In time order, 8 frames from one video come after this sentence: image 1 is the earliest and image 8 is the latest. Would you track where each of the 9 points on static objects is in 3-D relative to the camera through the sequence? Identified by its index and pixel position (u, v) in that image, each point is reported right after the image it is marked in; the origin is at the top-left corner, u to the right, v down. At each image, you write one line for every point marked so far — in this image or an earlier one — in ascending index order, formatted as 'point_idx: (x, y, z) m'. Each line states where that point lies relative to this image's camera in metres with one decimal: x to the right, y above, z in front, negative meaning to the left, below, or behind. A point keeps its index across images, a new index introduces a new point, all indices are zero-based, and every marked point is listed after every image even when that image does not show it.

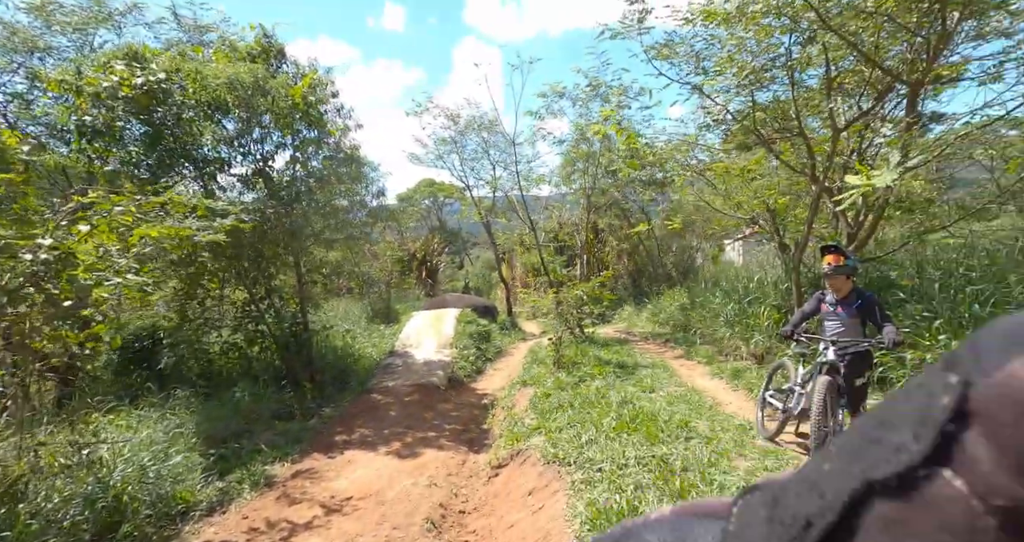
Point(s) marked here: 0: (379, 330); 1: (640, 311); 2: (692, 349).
0: (-2.9, -1.3, +11.8) m
1: (+3.5, -1.1, +14.7) m
2: (+3.3, -1.4, +9.7) m
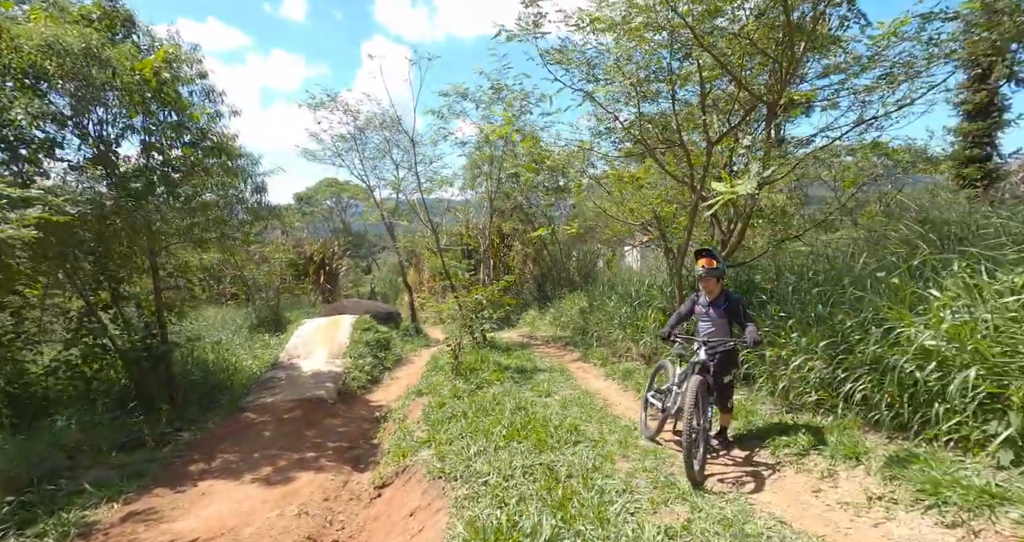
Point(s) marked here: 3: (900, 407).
0: (-5.0, -1.4, +11.0) m
1: (+0.9, -1.2, +14.8) m
2: (+1.4, -1.5, +9.9) m
3: (+2.7, -0.9, +3.8) m
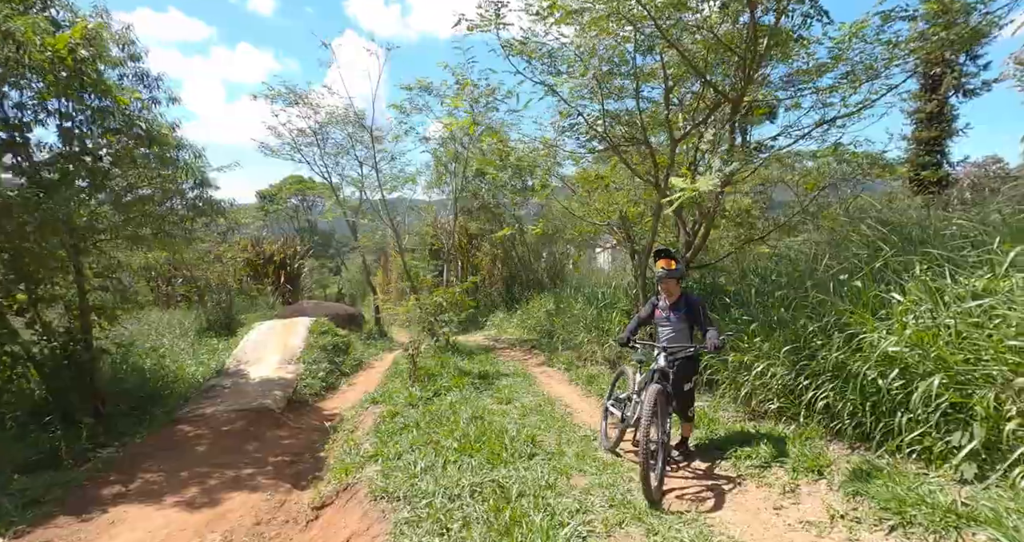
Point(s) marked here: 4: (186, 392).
0: (-5.8, -1.5, +10.4) m
1: (-0.1, -1.2, +14.6) m
2: (+0.8, -1.5, +9.6) m
3: (+2.4, -1.0, +3.6) m
4: (-4.8, -1.8, +7.9) m
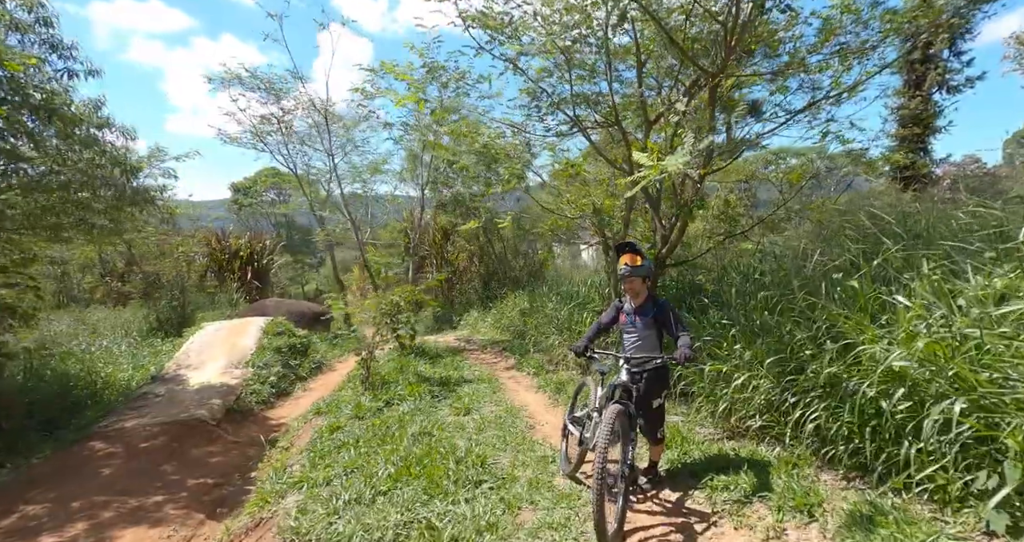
0: (-6.3, -1.4, +9.7) m
1: (-0.7, -1.1, +13.9) m
2: (+0.2, -1.5, +9.0) m
3: (+2.0, -1.0, +3.0) m
4: (-5.3, -1.7, +7.1) m
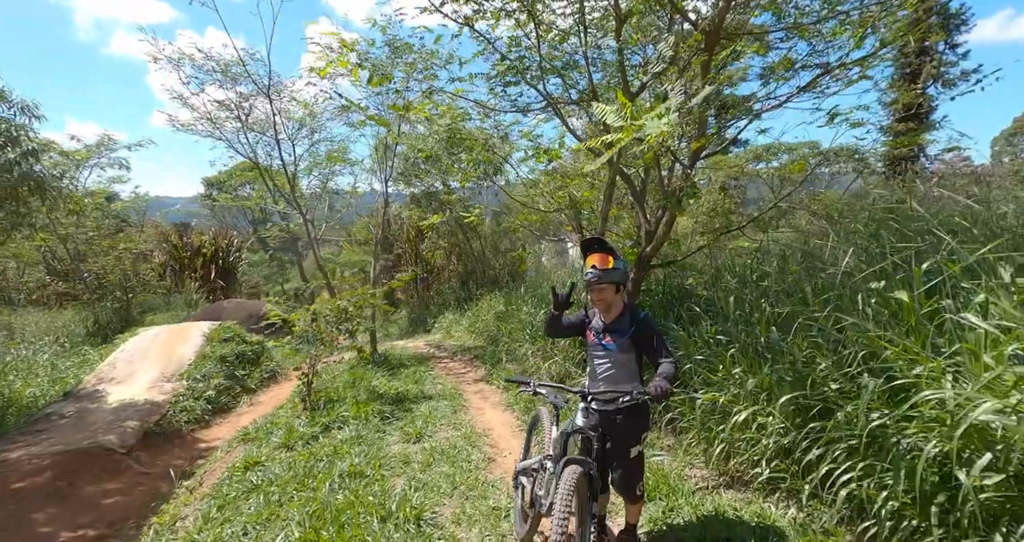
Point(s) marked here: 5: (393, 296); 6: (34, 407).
0: (-6.8, -1.4, +8.6) m
1: (-1.3, -1.1, +13.0) m
2: (-0.2, -1.5, +8.1) m
3: (+1.6, -1.0, +2.1) m
4: (-5.8, -1.7, +6.1) m
5: (-3.5, -0.7, +15.8) m
6: (-6.0, -1.7, +6.7) m
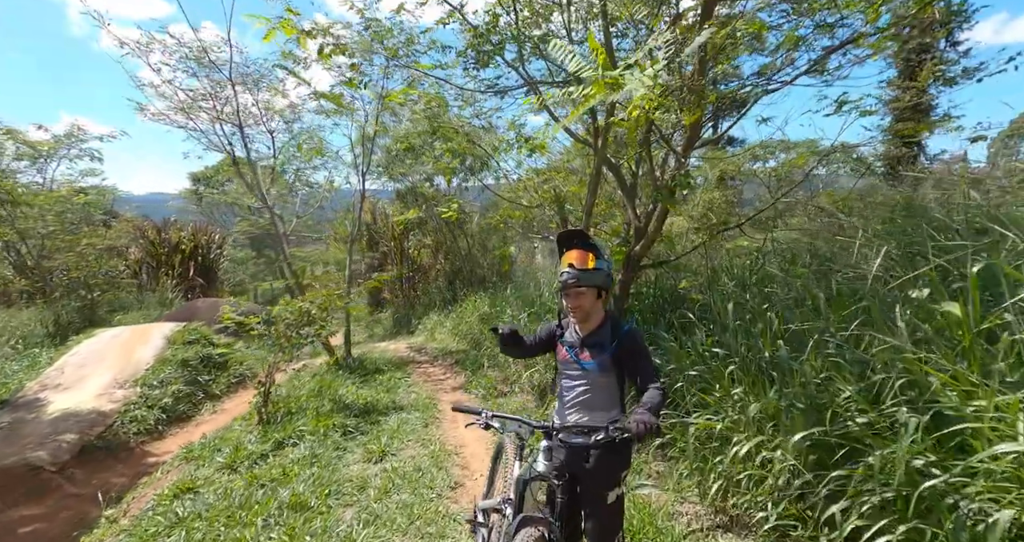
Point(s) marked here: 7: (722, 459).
0: (-7.1, -1.3, +8.0) m
1: (-1.6, -1.1, +12.4) m
2: (-0.5, -1.5, +7.5) m
3: (+1.4, -1.0, +1.6) m
4: (-6.0, -1.7, +5.5) m
5: (-3.8, -0.7, +15.3) m
6: (-6.2, -1.7, +6.1) m
7: (+1.1, -1.0, +2.9) m
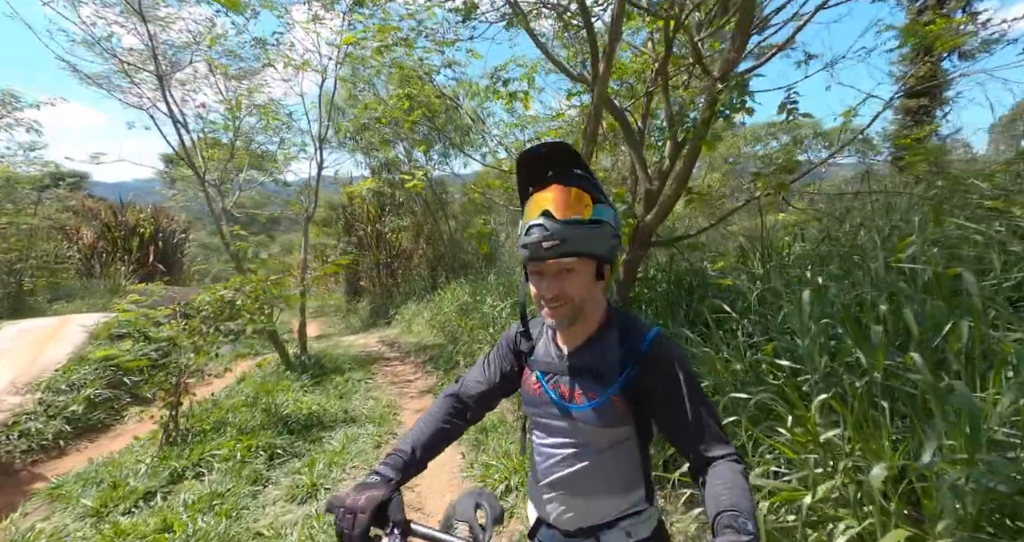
0: (-7.3, -1.1, +6.7) m
1: (-1.9, -0.8, +11.2) m
2: (-0.7, -1.3, +6.4) m
3: (+1.3, -0.9, +0.5) m
4: (-6.2, -1.5, +4.3) m
5: (-4.2, -0.3, +14.0) m
6: (-6.4, -1.5, +4.8) m
7: (+0.9, -0.9, +1.7) m
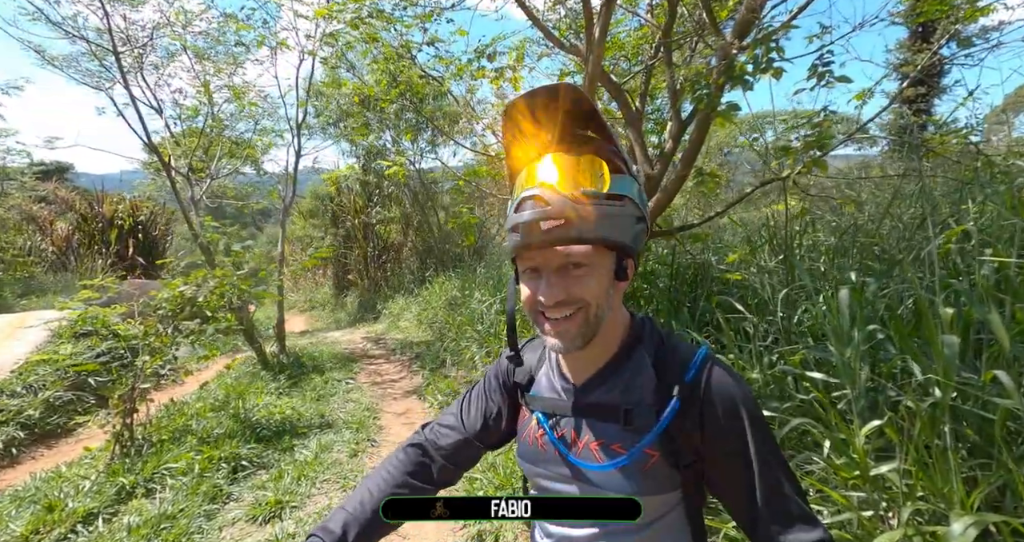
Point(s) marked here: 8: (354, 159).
0: (-7.4, -1.0, +6.3) m
1: (-2.1, -0.6, +10.8) m
2: (-0.9, -1.2, +6.0) m
3: (+1.2, -0.9, +0.1) m
4: (-6.3, -1.5, +3.8) m
5: (-4.4, -0.1, +13.6) m
6: (-6.5, -1.4, +4.4) m
7: (+0.9, -0.9, +1.3) m
8: (-3.4, +2.4, +11.7) m
